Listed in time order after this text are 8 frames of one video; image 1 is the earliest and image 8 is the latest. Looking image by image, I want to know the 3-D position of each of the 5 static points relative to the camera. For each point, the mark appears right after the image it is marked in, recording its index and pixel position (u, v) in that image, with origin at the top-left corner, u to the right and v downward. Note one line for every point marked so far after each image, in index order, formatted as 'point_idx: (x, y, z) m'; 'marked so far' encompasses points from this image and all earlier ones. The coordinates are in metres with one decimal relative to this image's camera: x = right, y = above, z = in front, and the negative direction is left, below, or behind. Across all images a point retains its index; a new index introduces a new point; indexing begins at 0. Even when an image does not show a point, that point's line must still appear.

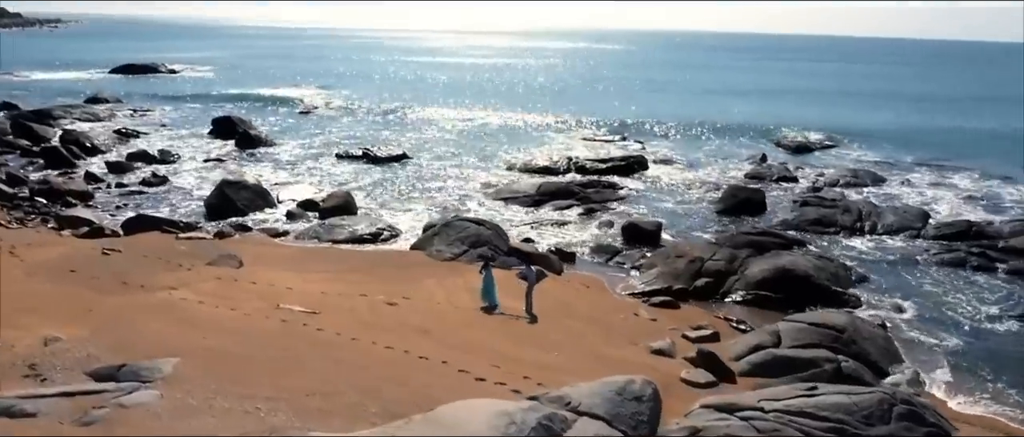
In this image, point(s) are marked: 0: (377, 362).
0: (-1.9, -2.1, +11.5) m
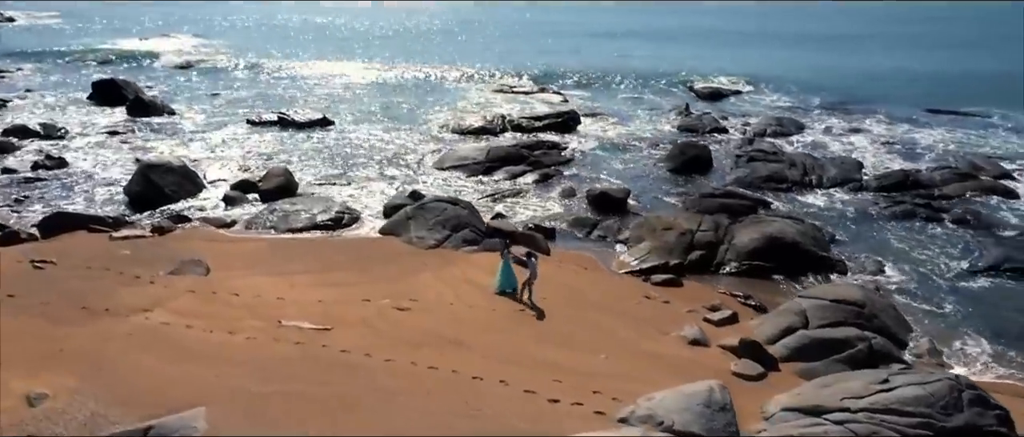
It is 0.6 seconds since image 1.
0: (-1.0, -2.3, +10.4) m
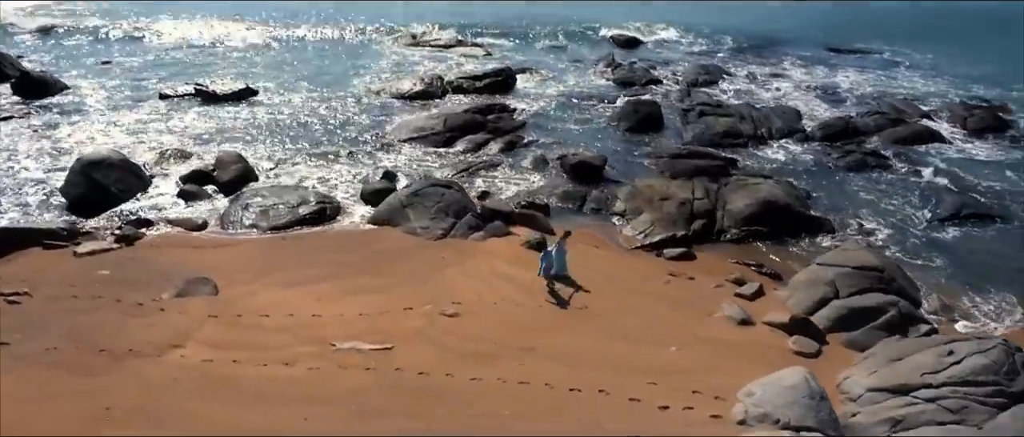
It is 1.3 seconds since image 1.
0: (+0.4, -2.4, +10.1) m
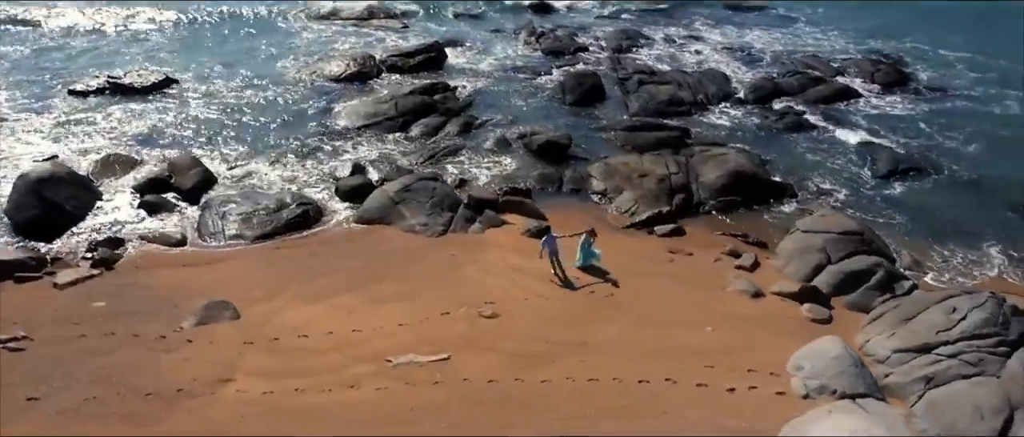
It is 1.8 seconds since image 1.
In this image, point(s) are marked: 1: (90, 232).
0: (+1.4, -2.5, +10.6) m
1: (-8.6, -0.2, +16.1) m
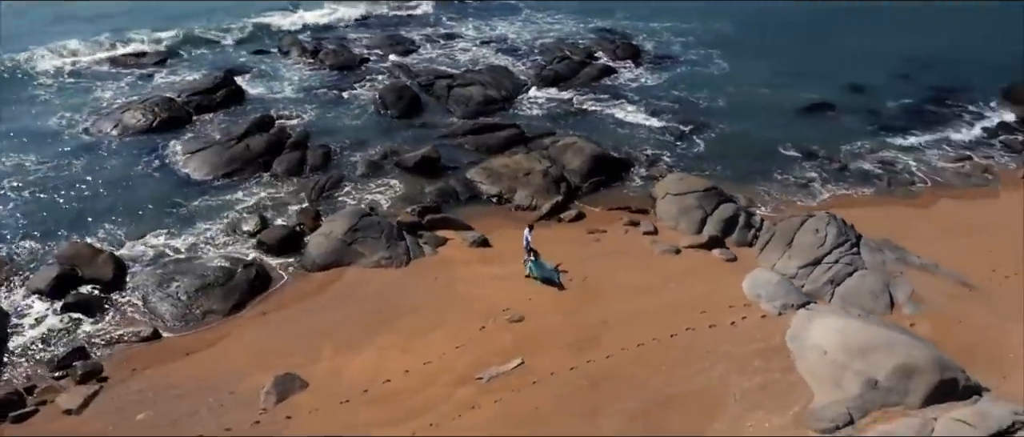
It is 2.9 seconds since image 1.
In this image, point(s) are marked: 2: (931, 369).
0: (+2.8, -2.4, +13.7) m
1: (-8.9, -2.4, +14.6) m
2: (+6.6, -2.3, +12.4) m
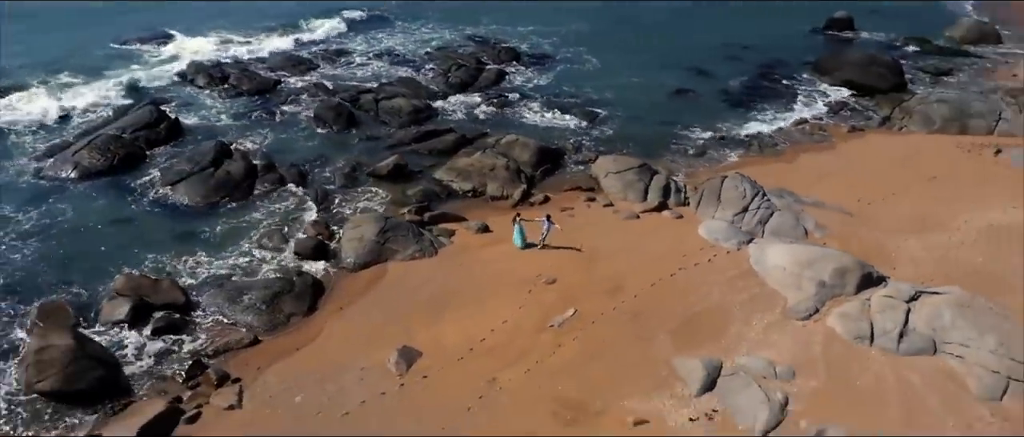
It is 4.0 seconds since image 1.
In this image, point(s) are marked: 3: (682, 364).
0: (+3.9, -1.6, +18.4) m
1: (-7.5, -3.1, +16.4) m
2: (+7.8, -1.1, +18.0) m
3: (+3.4, -2.9, +15.6) m
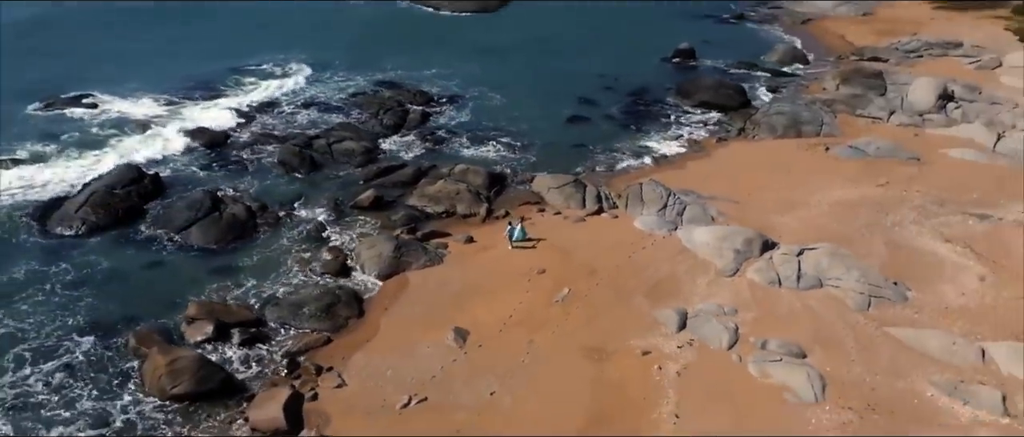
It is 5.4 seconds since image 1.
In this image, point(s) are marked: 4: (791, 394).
0: (+3.9, -1.5, +24.6) m
1: (-6.7, -3.9, +20.3) m
2: (+7.8, -0.6, +25.0) m
3: (+4.1, -2.6, +21.7) m
4: (+6.6, -4.1, +18.6) m
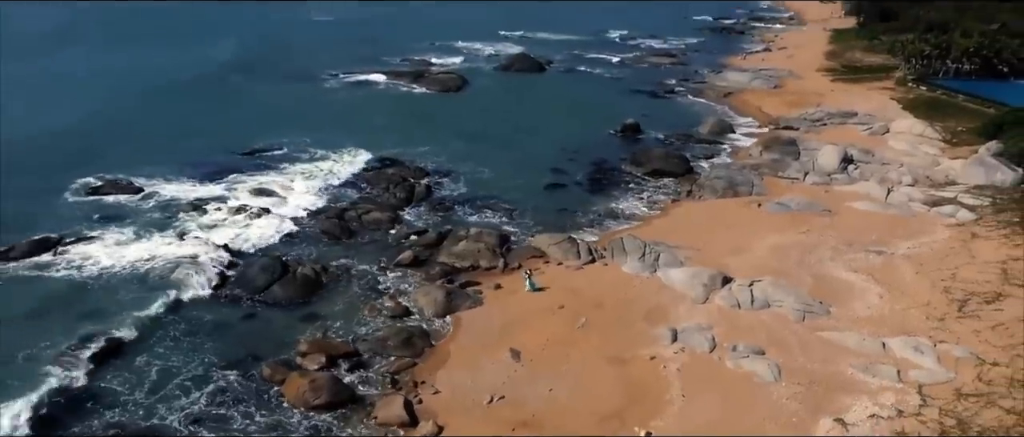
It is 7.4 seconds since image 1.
0: (+5.0, -3.3, +32.5) m
1: (-5.1, -5.8, +27.0) m
2: (+8.8, -2.3, +33.4) m
3: (+5.5, -4.2, +29.6) m
4: (+8.3, -5.4, +26.6) m
